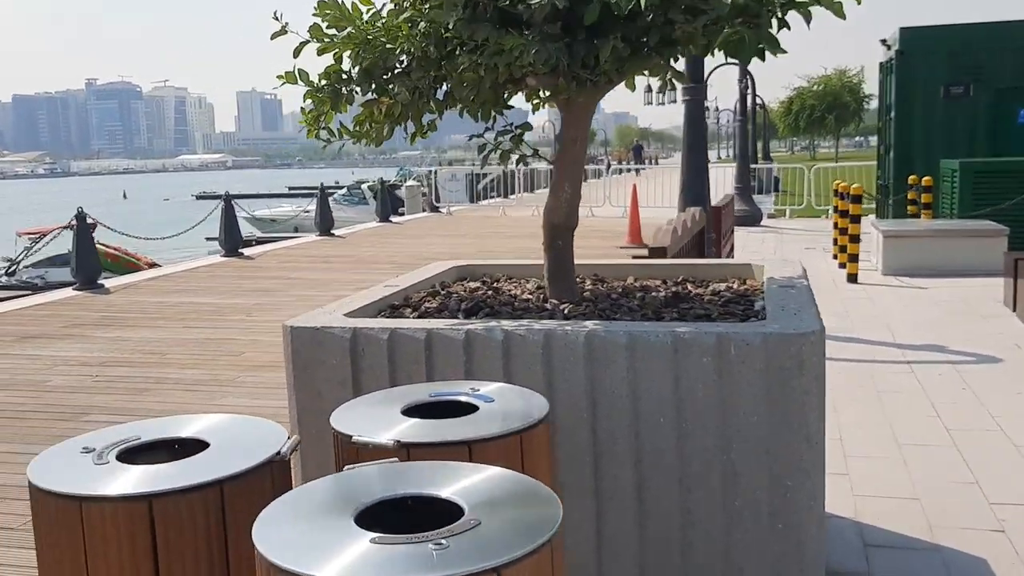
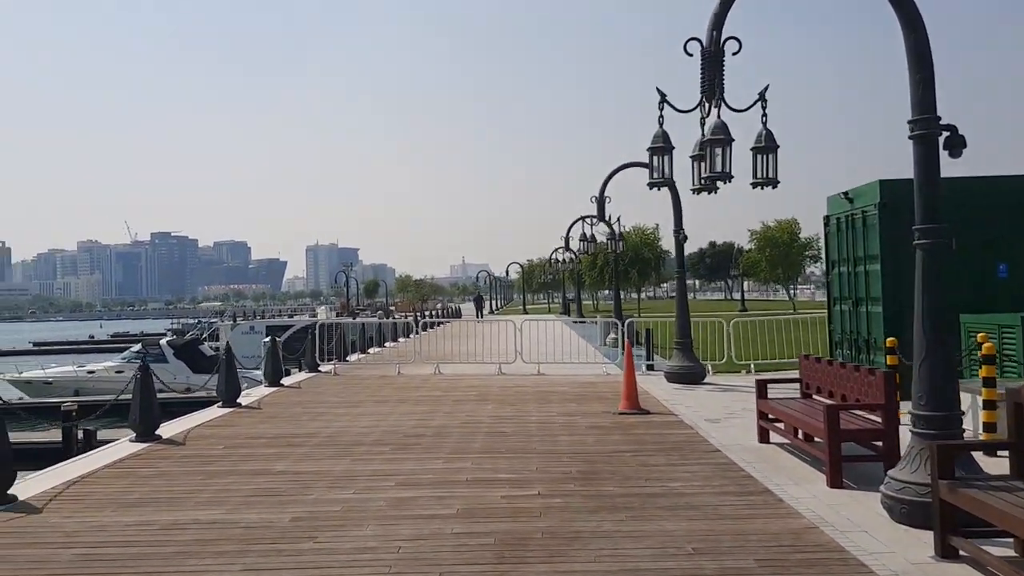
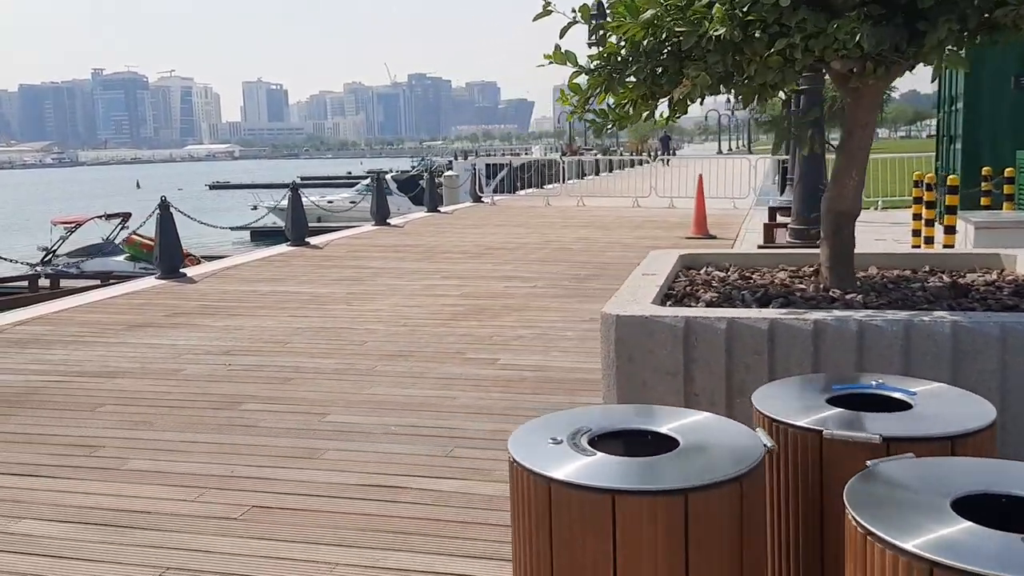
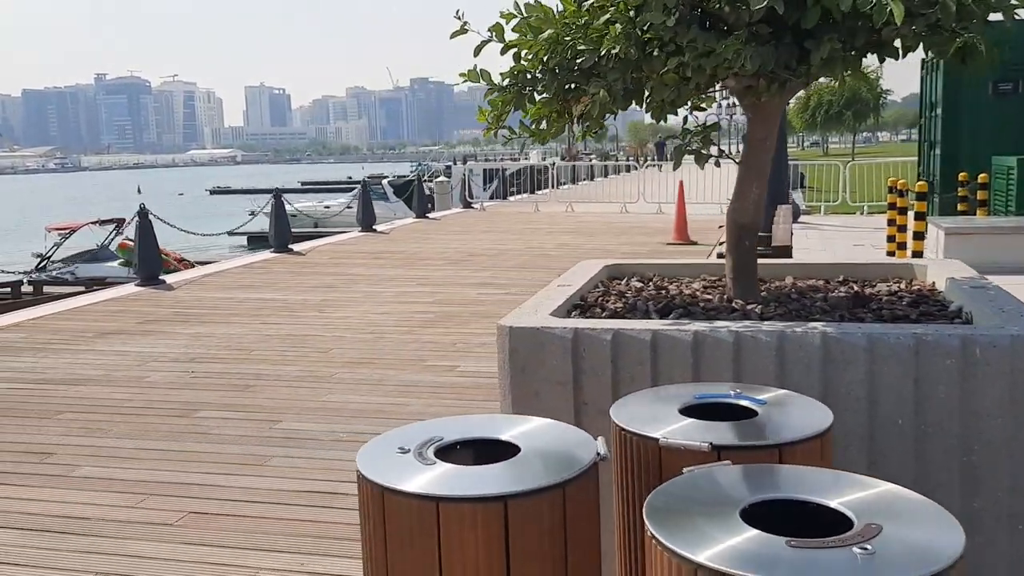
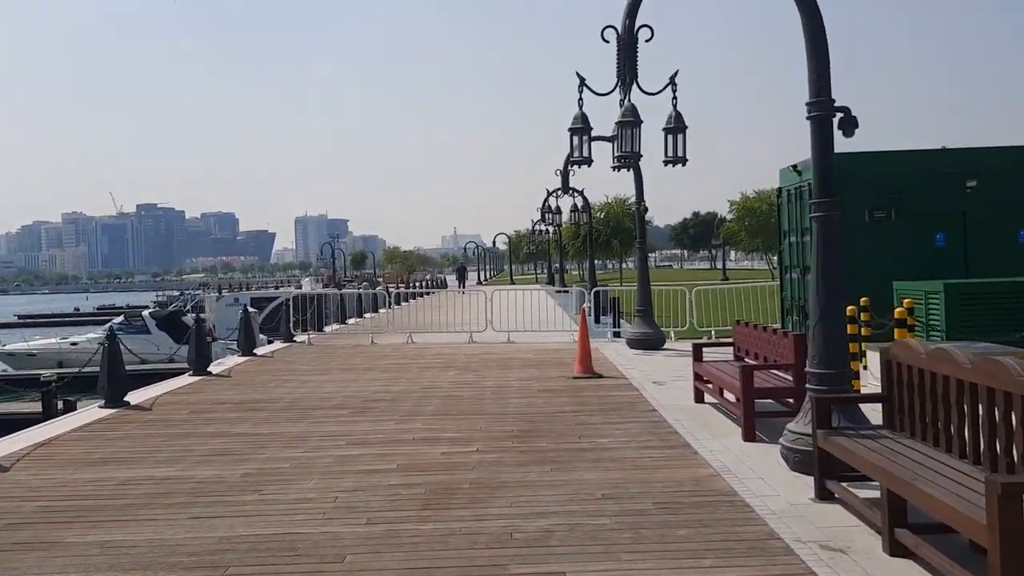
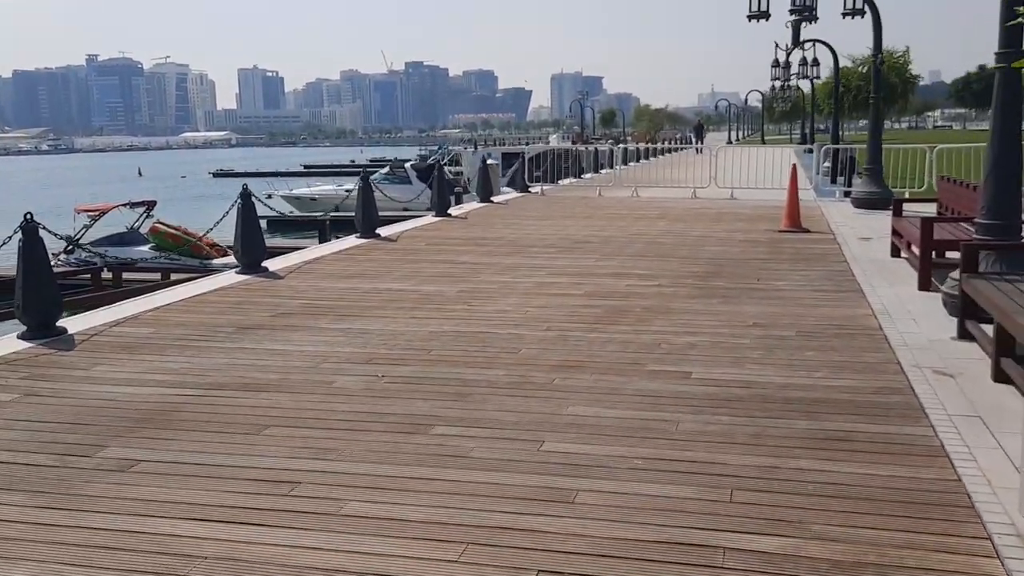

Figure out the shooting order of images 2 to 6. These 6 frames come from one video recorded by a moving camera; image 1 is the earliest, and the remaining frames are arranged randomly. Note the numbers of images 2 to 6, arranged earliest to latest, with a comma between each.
4, 3, 6, 5, 2
